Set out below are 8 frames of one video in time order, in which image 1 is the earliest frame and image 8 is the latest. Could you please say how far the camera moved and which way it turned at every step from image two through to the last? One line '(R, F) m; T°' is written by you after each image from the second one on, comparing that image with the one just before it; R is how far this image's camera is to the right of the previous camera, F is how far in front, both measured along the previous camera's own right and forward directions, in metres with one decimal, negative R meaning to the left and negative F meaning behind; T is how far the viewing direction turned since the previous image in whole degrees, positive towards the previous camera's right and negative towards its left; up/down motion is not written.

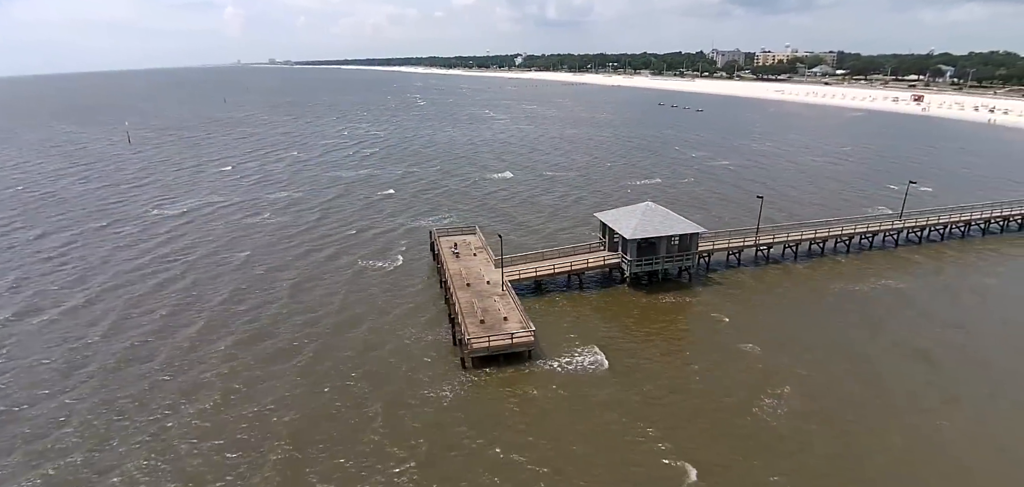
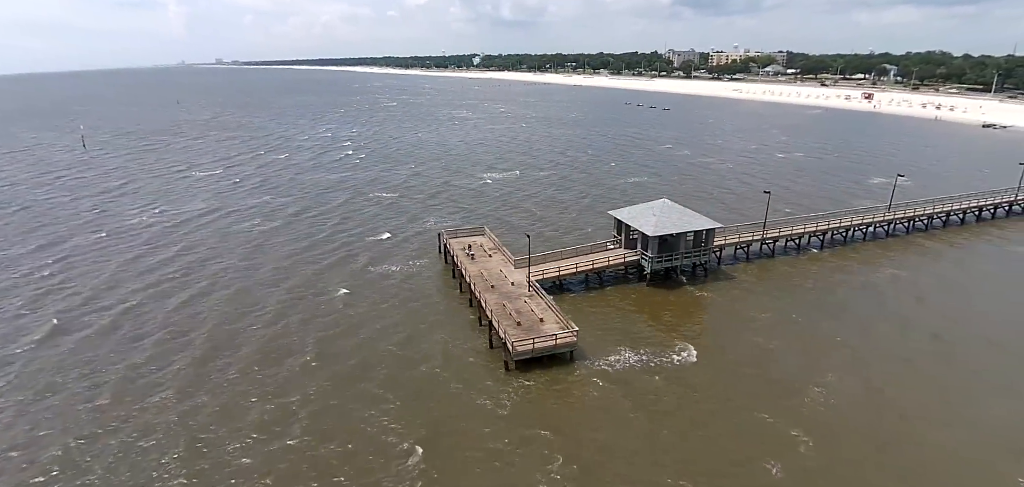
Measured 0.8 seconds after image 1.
(-3.4, +0.6) m; +4°
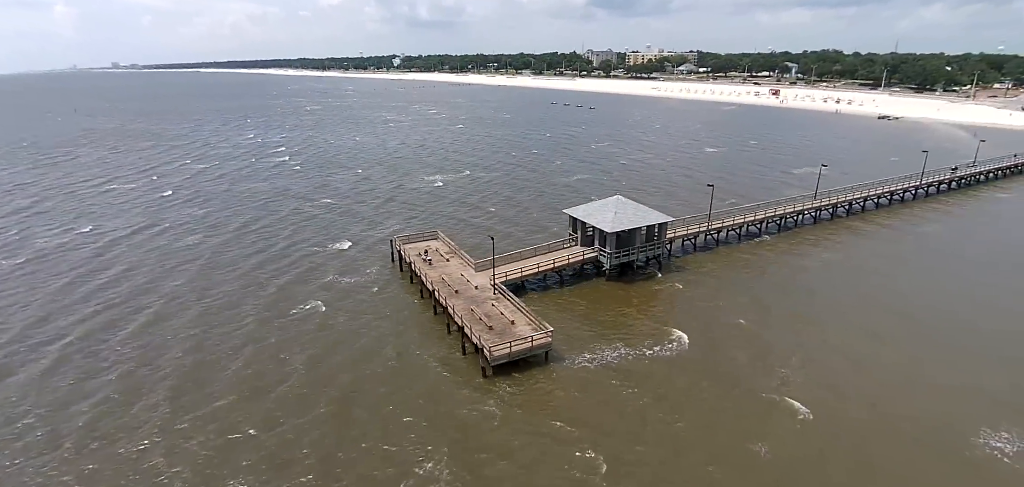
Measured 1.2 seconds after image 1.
(-1.5, +0.5) m; +7°
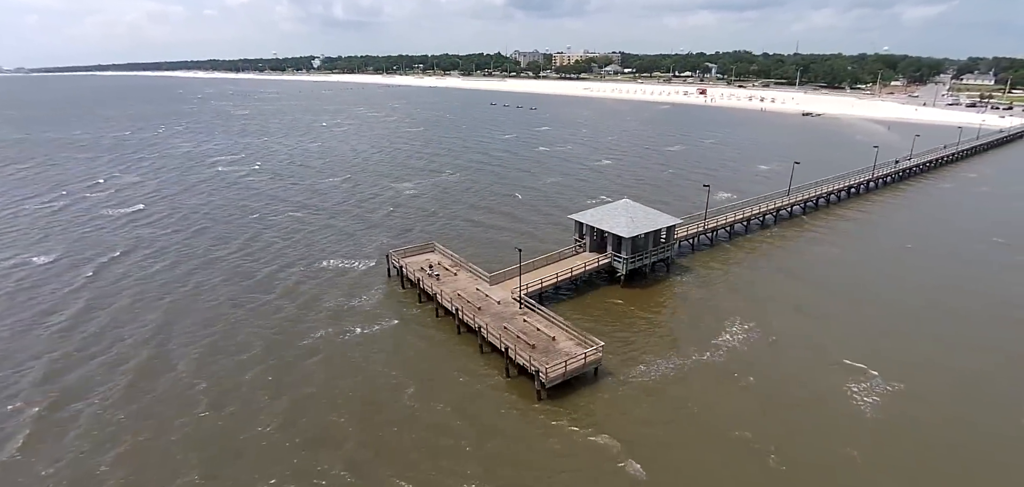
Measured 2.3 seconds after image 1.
(-4.5, +1.9) m; +7°
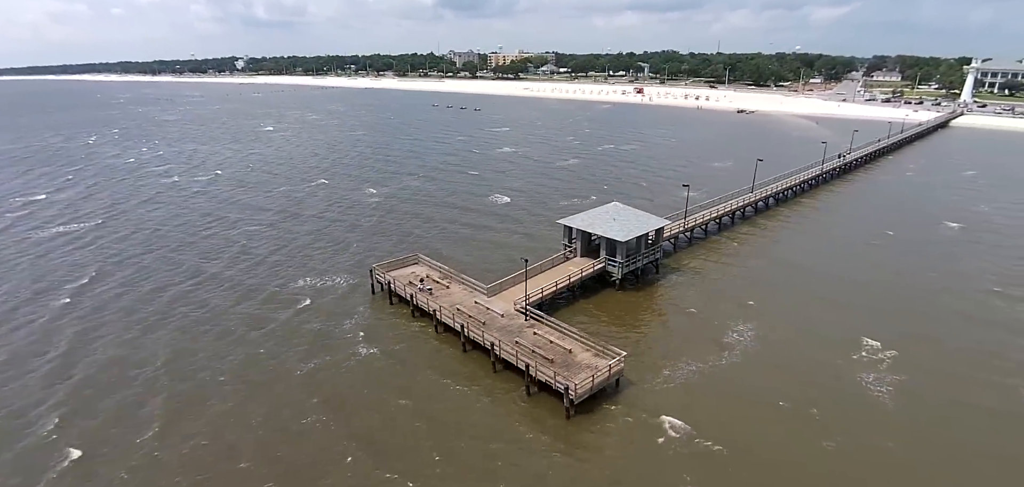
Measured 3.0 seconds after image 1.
(-2.9, +1.3) m; +6°
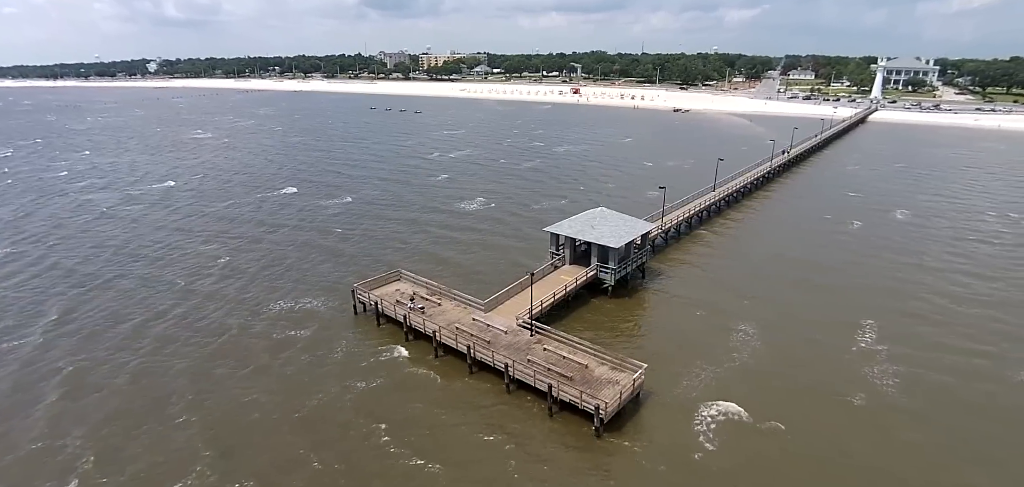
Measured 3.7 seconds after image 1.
(-2.9, +1.4) m; +6°
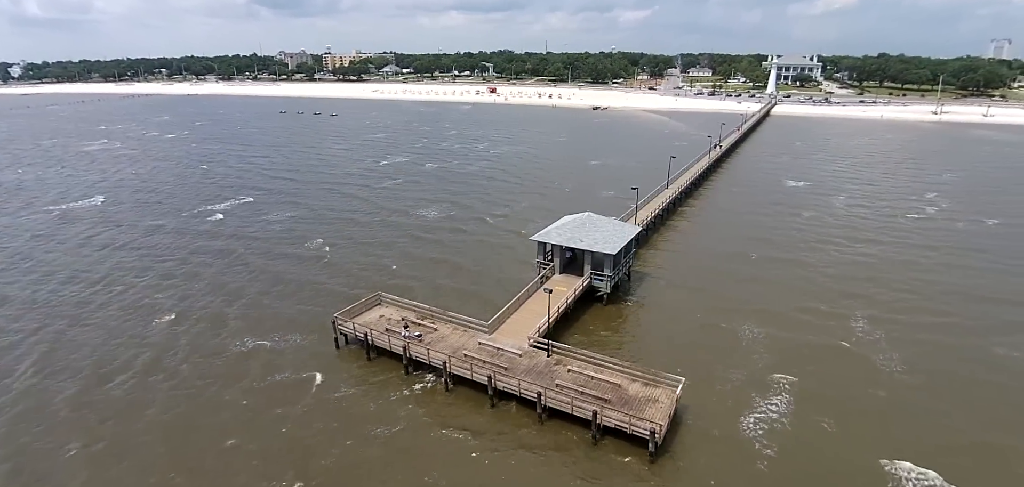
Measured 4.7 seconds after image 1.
(-4.0, +2.2) m; +9°
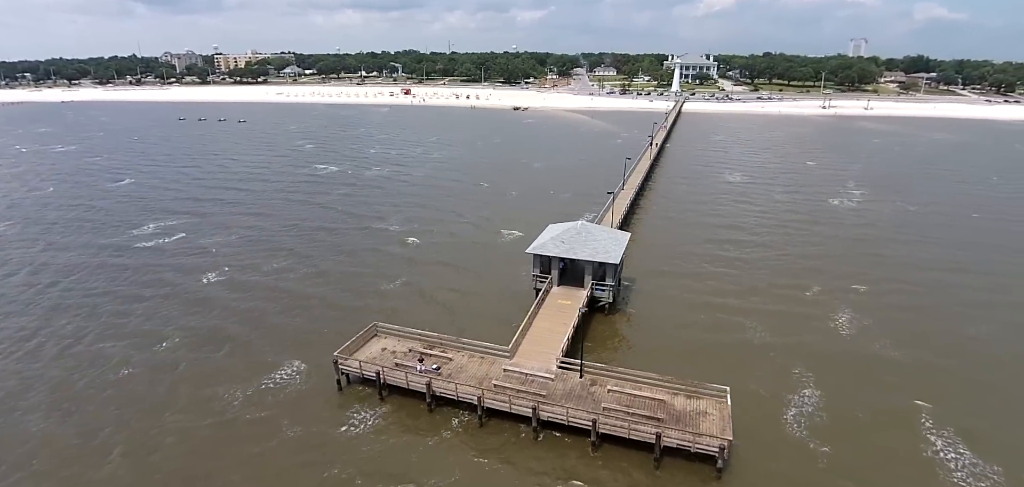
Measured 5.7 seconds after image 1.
(-4.6, +1.7) m; +9°
